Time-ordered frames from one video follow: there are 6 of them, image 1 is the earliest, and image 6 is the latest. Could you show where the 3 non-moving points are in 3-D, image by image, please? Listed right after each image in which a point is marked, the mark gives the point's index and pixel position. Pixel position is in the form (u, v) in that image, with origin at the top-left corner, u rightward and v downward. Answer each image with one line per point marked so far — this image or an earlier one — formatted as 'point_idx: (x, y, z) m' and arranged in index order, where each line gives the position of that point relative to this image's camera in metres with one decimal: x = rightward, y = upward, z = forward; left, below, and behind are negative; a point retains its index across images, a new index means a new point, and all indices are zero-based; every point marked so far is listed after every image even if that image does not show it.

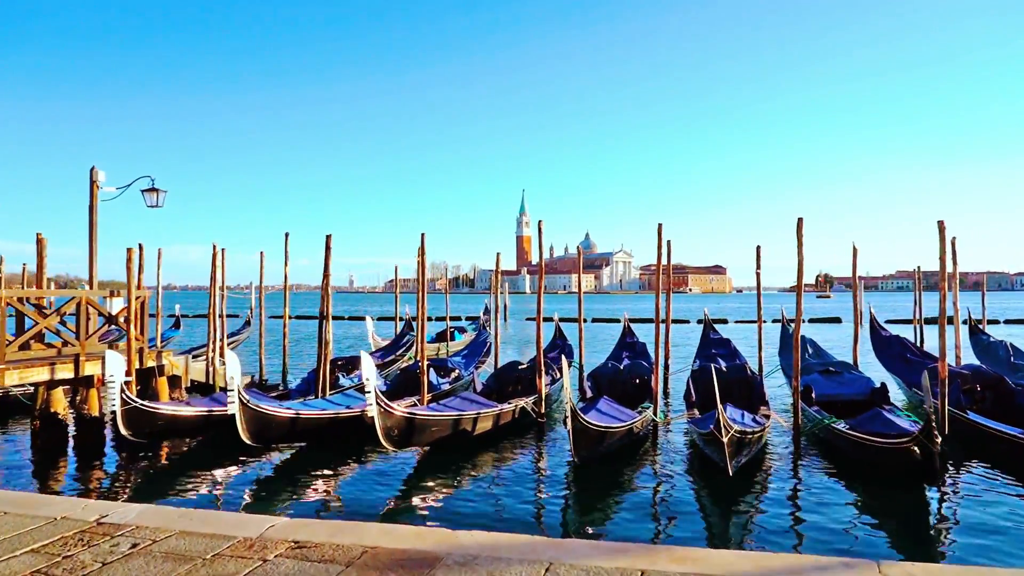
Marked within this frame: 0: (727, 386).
0: (+4.5, -2.1, +14.5) m
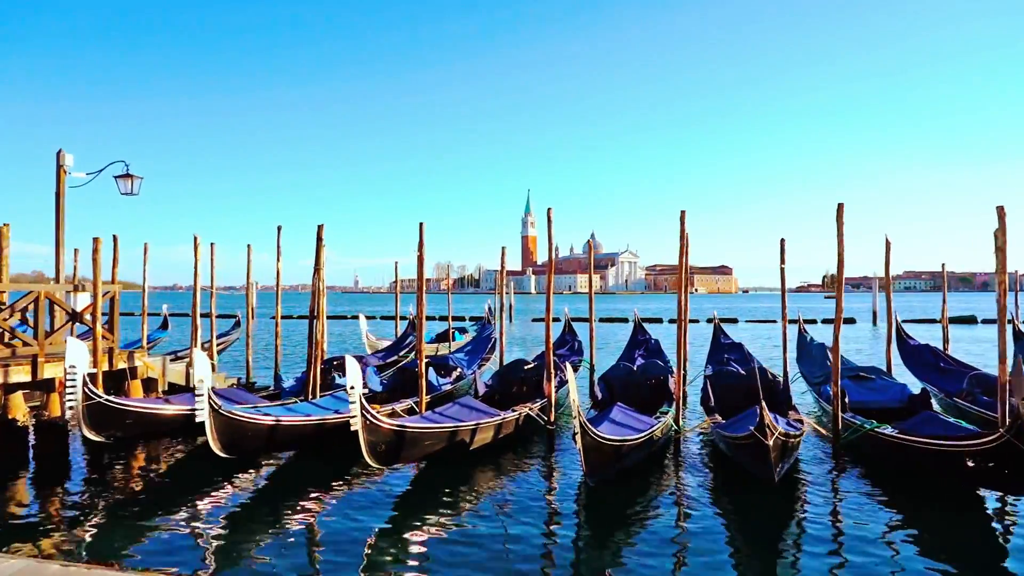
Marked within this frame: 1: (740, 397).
0: (+4.6, -2.0, +13.3) m
1: (+4.5, -2.2, +13.3) m
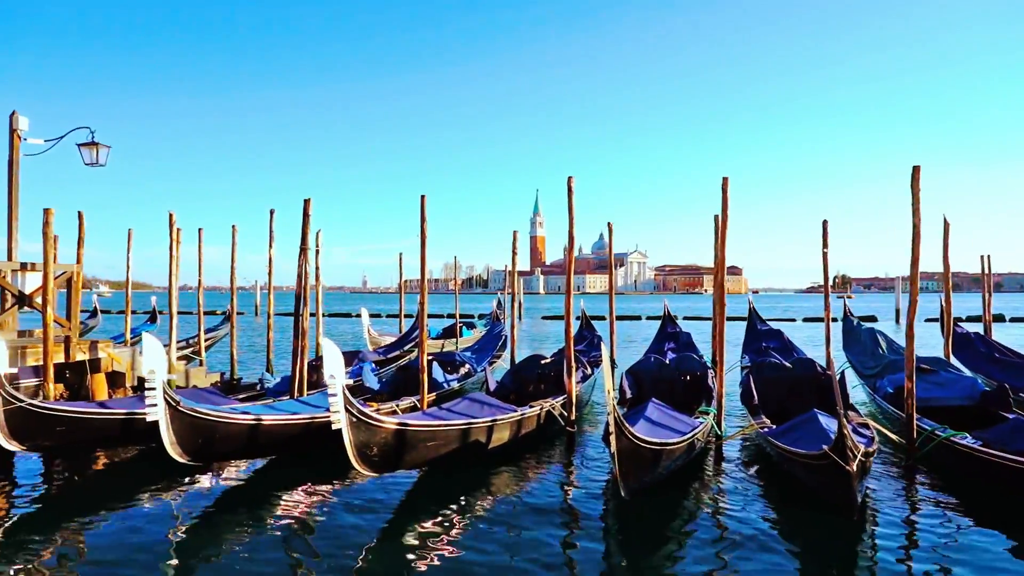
0: (+4.9, -1.7, +11.7) m
1: (+4.7, -1.9, +11.7) m
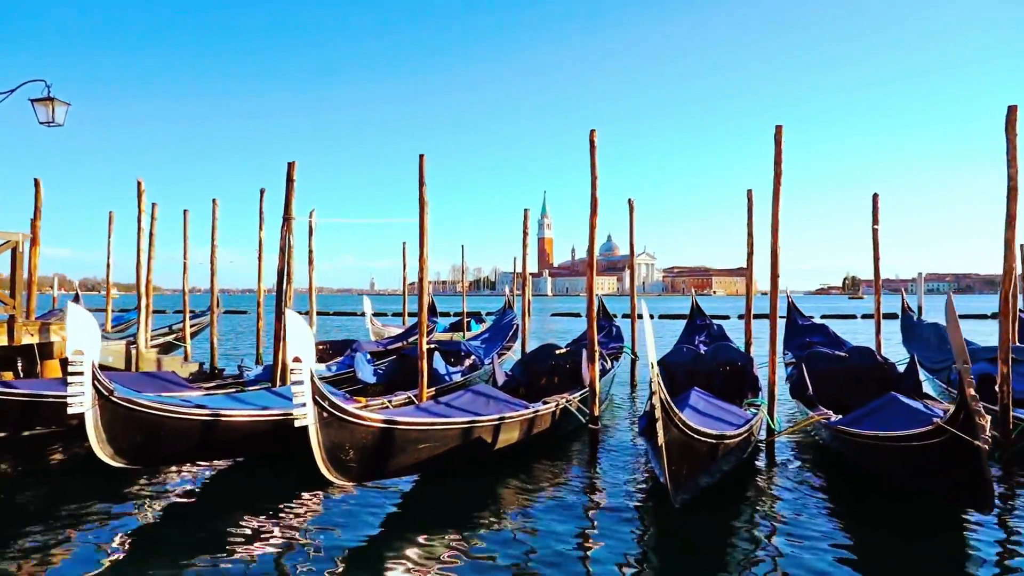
0: (+5.1, -1.3, +10.1) m
1: (+4.9, -1.5, +10.1) m
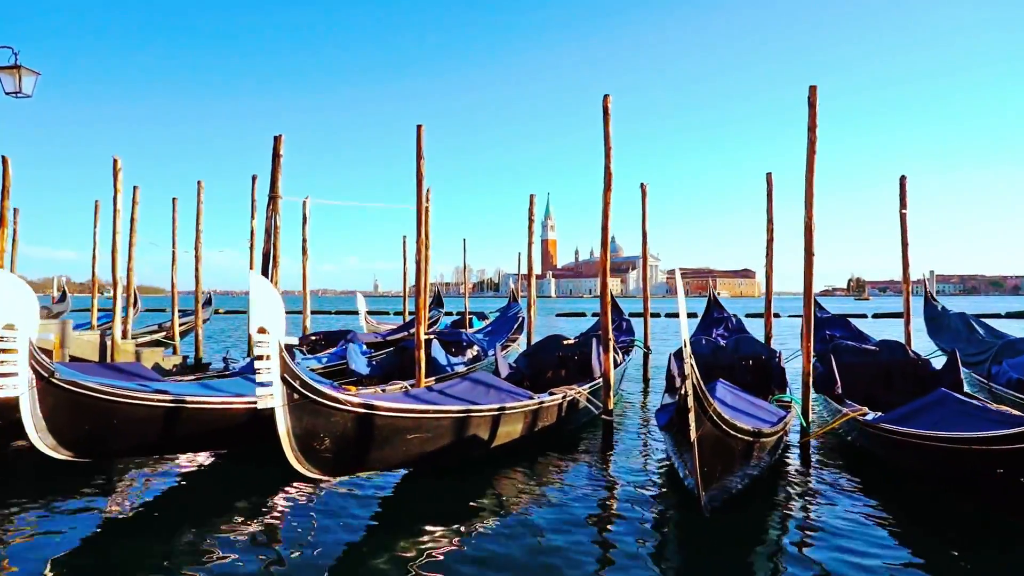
0: (+5.2, -1.1, +9.3) m
1: (+5.0, -1.3, +9.3) m
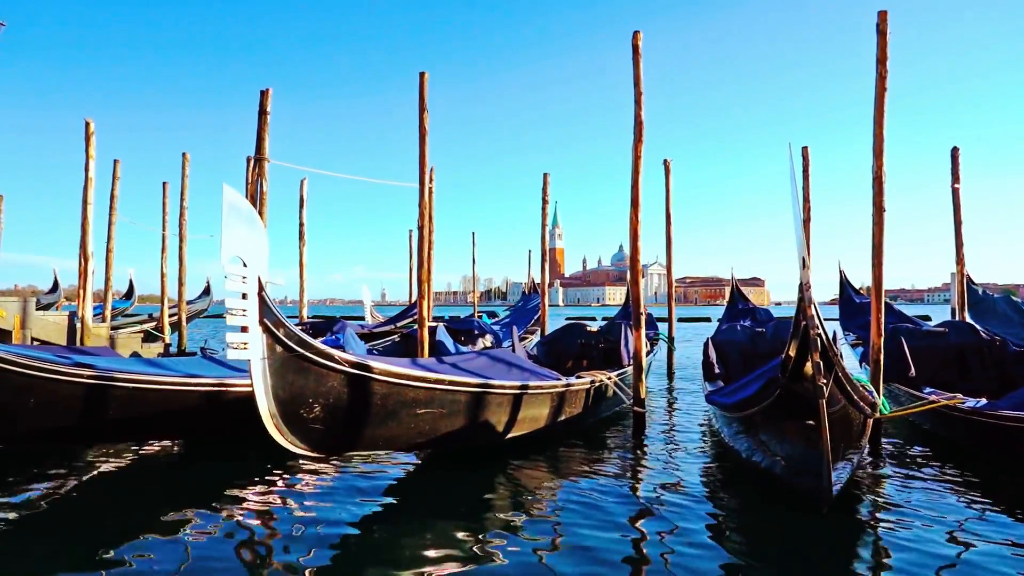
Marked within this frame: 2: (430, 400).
0: (+5.4, -0.8, +8.1) m
1: (+5.2, -0.9, +8.1) m
2: (-0.7, -0.9, +5.2) m
